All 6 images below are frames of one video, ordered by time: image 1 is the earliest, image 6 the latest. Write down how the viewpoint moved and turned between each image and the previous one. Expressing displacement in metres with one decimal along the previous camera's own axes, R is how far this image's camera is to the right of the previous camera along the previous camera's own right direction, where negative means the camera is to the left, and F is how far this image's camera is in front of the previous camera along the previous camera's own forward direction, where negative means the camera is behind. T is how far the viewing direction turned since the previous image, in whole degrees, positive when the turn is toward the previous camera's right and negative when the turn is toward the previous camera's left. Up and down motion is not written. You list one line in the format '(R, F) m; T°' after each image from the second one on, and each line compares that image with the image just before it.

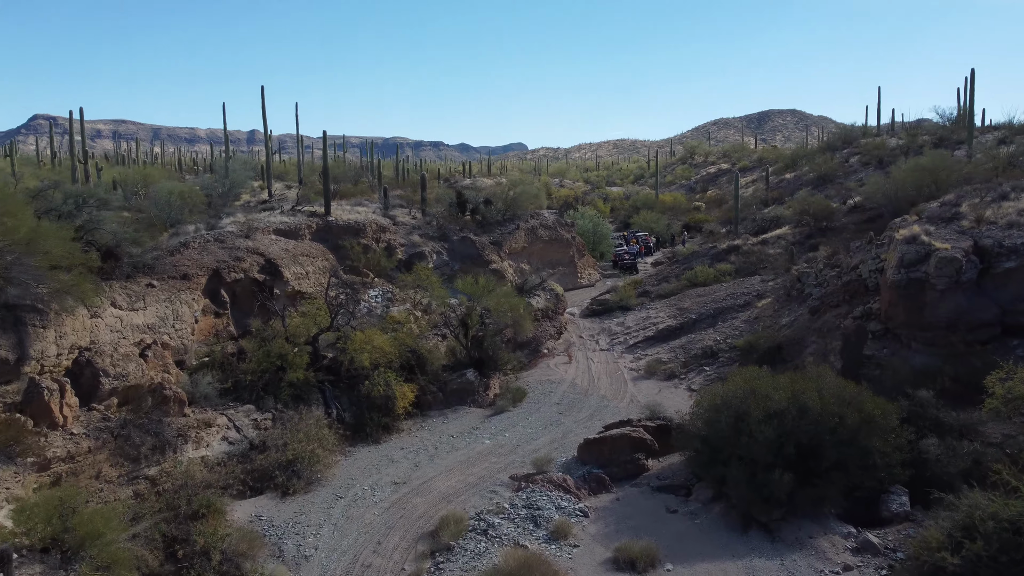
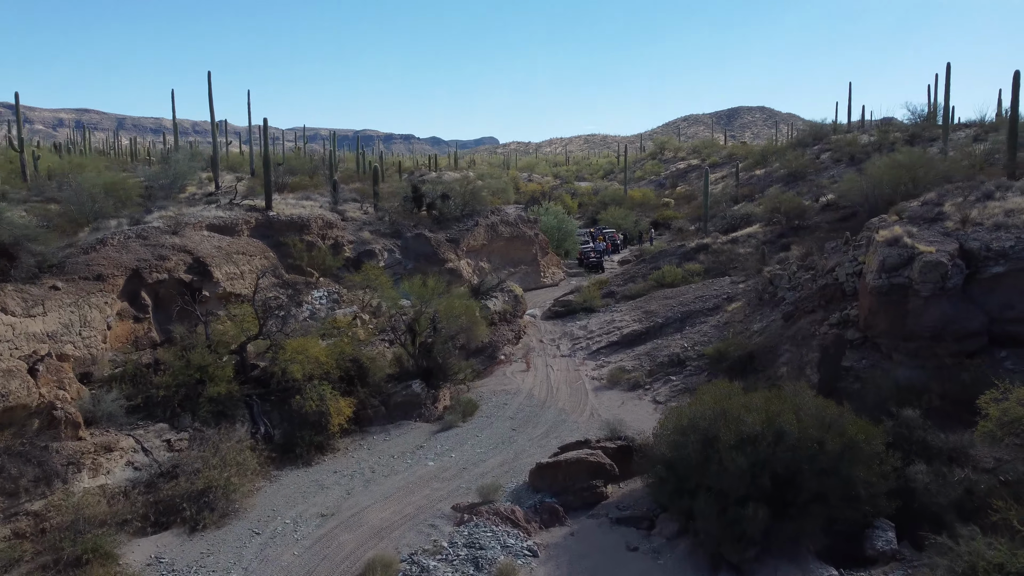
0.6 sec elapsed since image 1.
(+0.4, +1.3) m; +2°
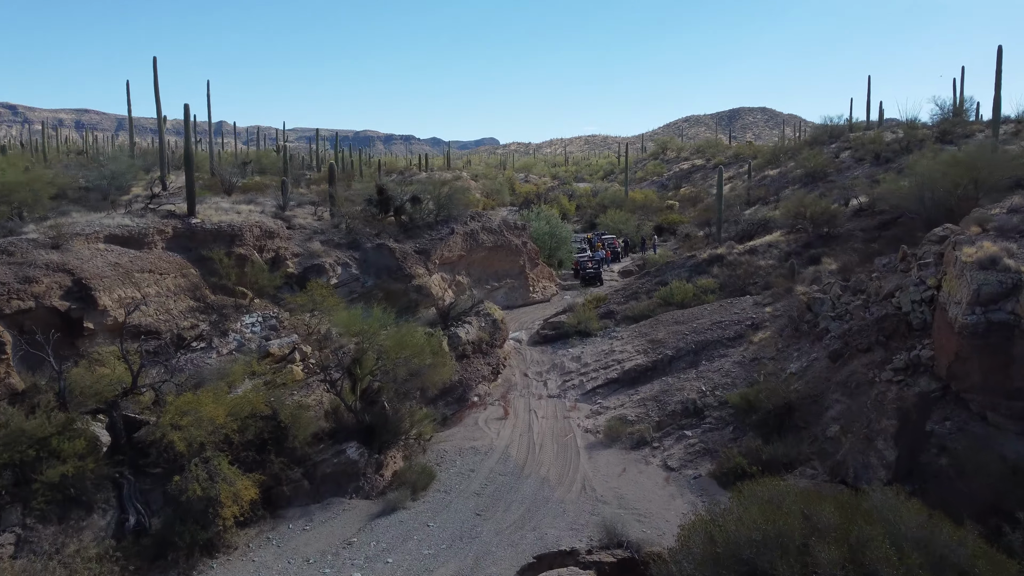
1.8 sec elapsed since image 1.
(+0.5, +3.5) m; 0°
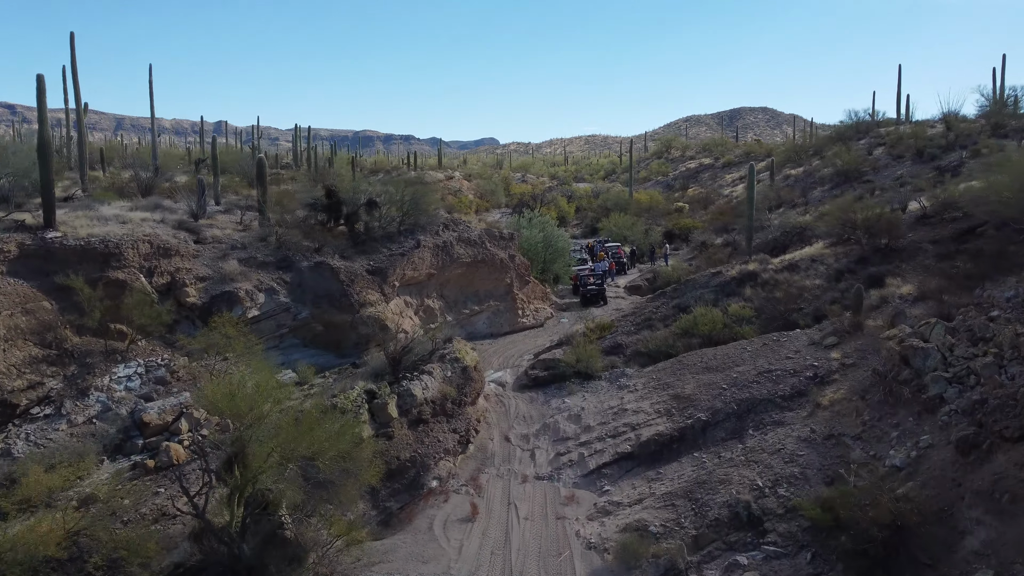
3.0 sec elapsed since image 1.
(+0.4, +4.2) m; 0°
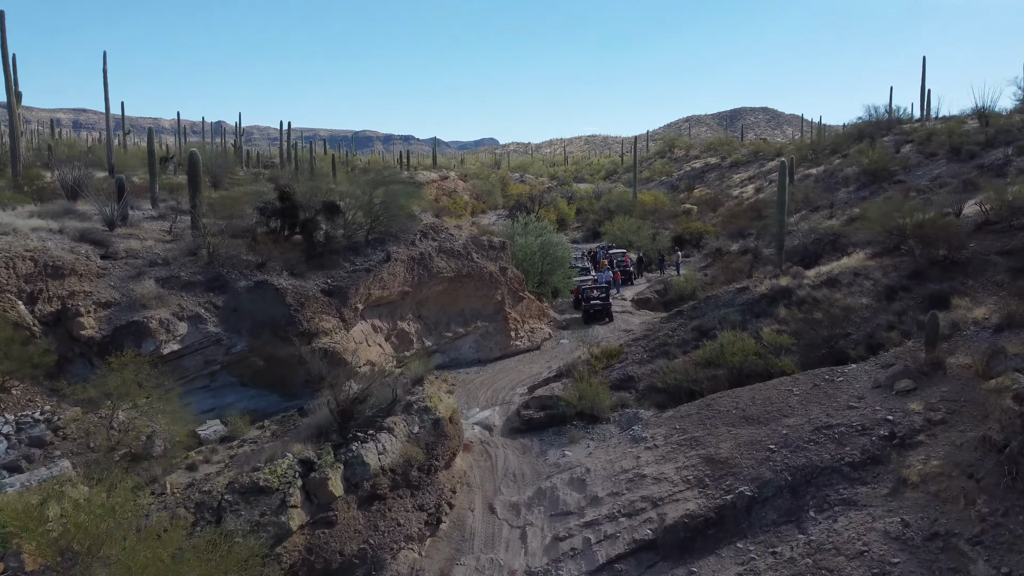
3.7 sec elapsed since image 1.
(+0.2, +2.7) m; 0°
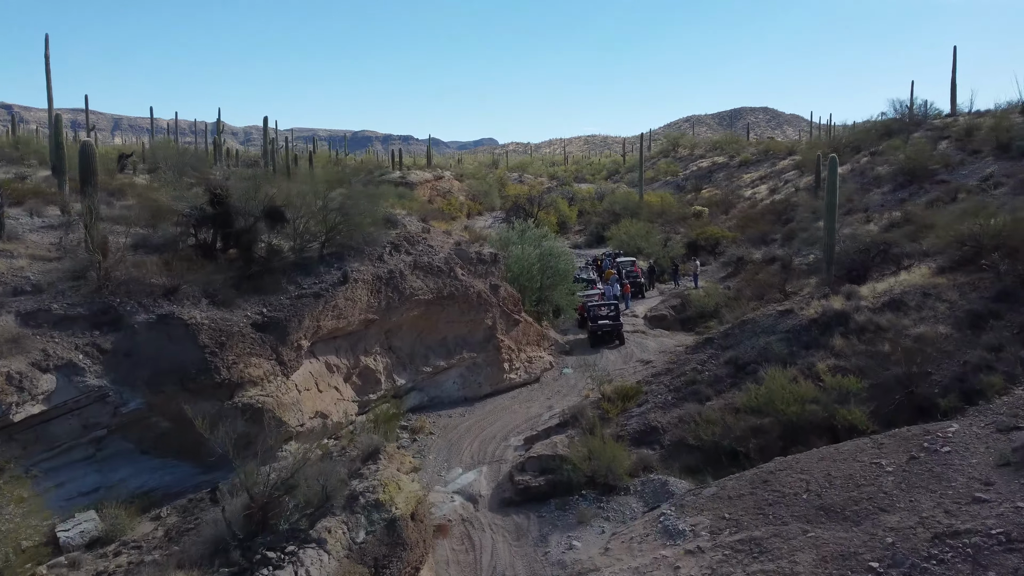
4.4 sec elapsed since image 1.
(+0.1, +2.9) m; 0°
